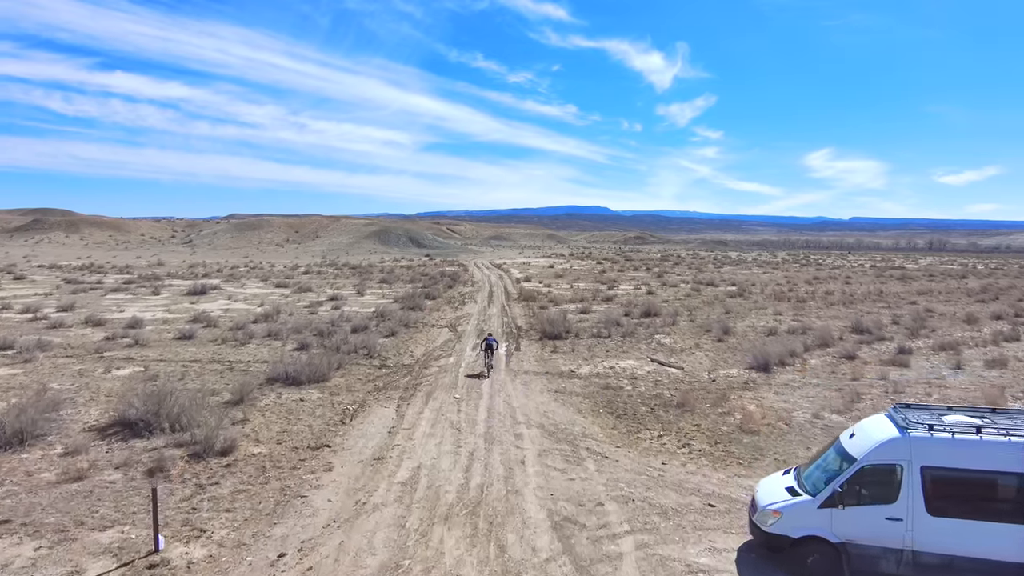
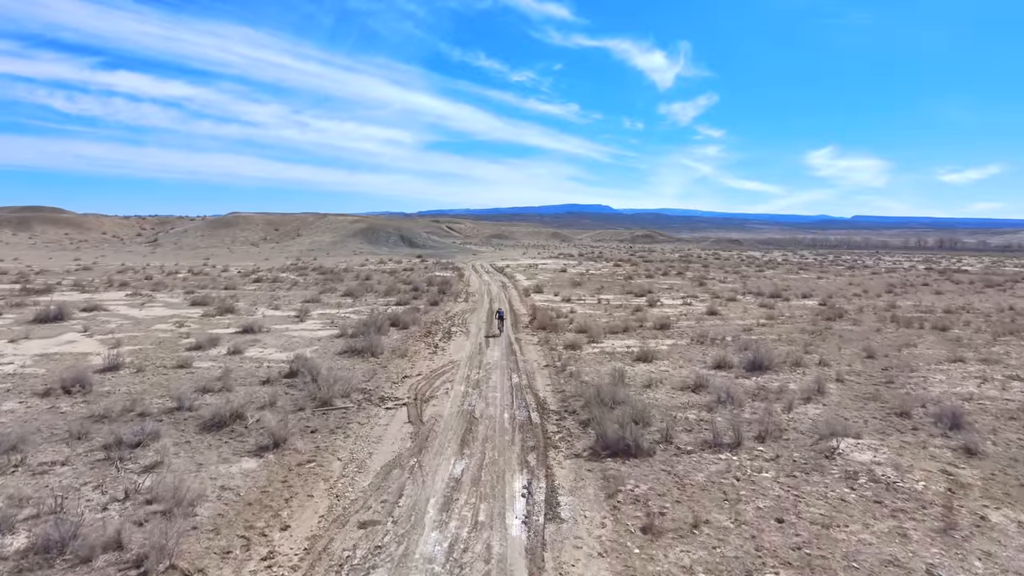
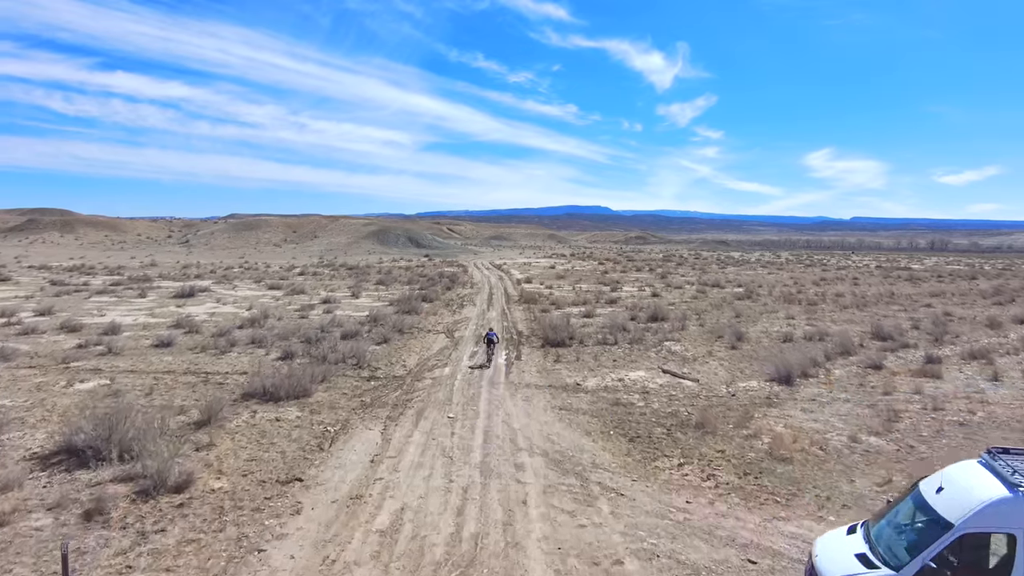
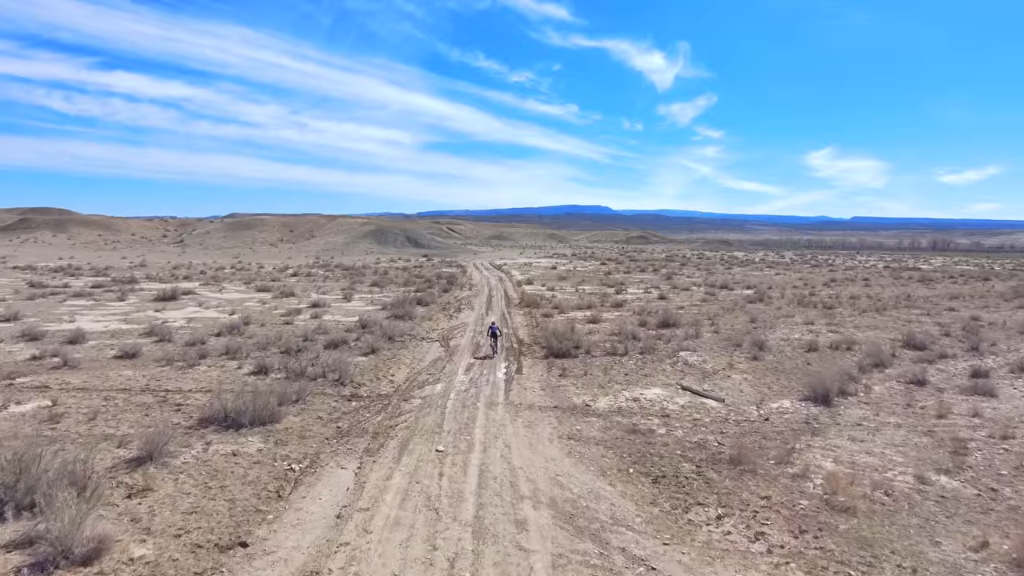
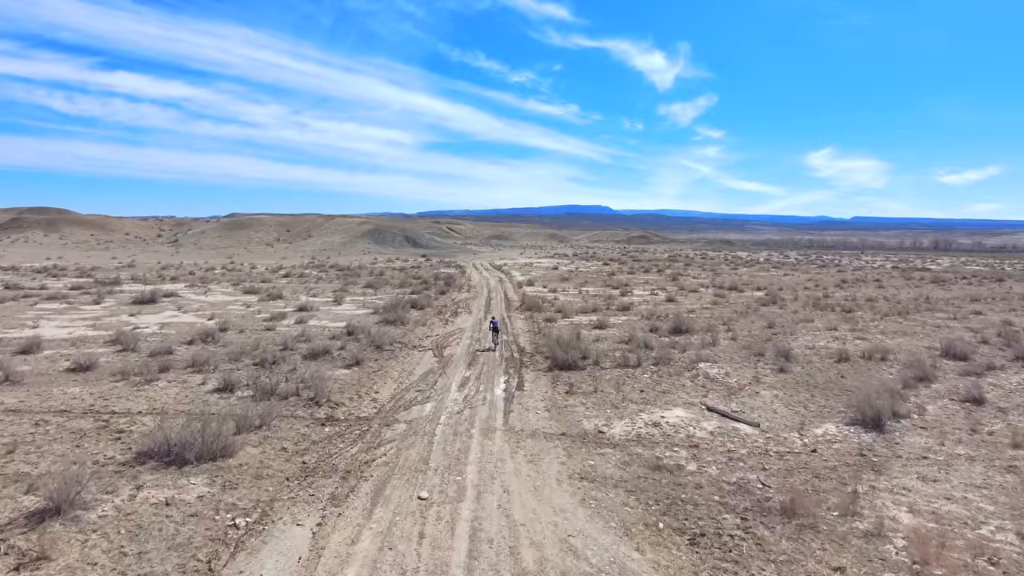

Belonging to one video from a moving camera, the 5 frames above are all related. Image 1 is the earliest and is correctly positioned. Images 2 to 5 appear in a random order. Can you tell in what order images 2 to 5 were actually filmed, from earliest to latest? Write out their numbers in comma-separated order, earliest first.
3, 4, 5, 2
